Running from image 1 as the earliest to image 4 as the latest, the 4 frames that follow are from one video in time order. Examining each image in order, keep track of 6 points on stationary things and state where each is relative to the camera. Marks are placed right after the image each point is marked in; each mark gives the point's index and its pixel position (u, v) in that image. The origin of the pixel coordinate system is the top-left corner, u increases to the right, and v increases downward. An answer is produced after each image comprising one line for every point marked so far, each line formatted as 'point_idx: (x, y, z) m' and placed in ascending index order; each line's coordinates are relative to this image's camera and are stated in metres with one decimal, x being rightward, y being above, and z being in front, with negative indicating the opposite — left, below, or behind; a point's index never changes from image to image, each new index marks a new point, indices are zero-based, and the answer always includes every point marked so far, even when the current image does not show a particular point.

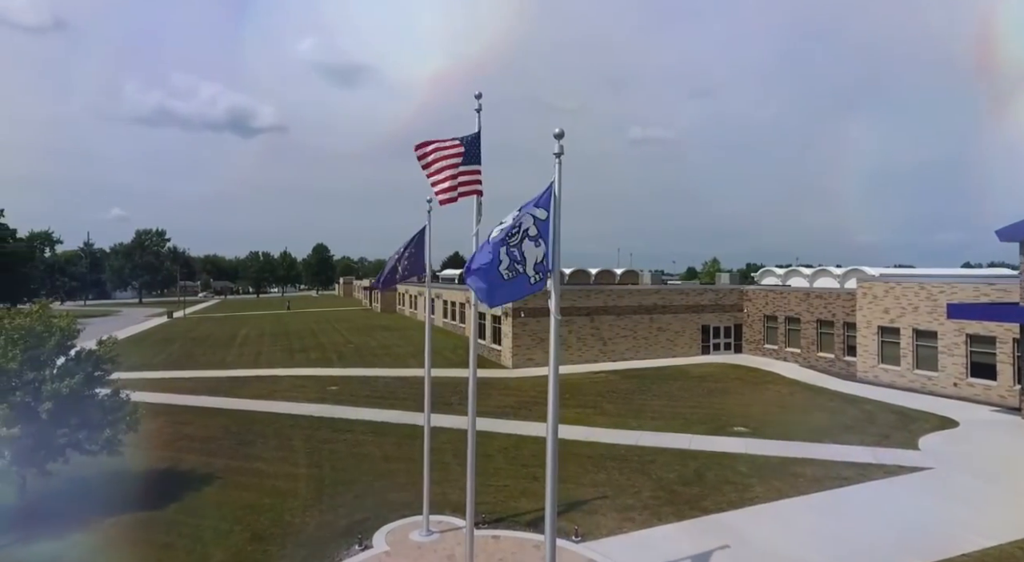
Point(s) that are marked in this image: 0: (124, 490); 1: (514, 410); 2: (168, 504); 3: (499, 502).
0: (-8.1, -4.4, +13.7) m
1: (0.0, -3.6, +18.5) m
2: (-6.9, -4.5, +13.3) m
3: (-0.3, -4.5, +13.5) m
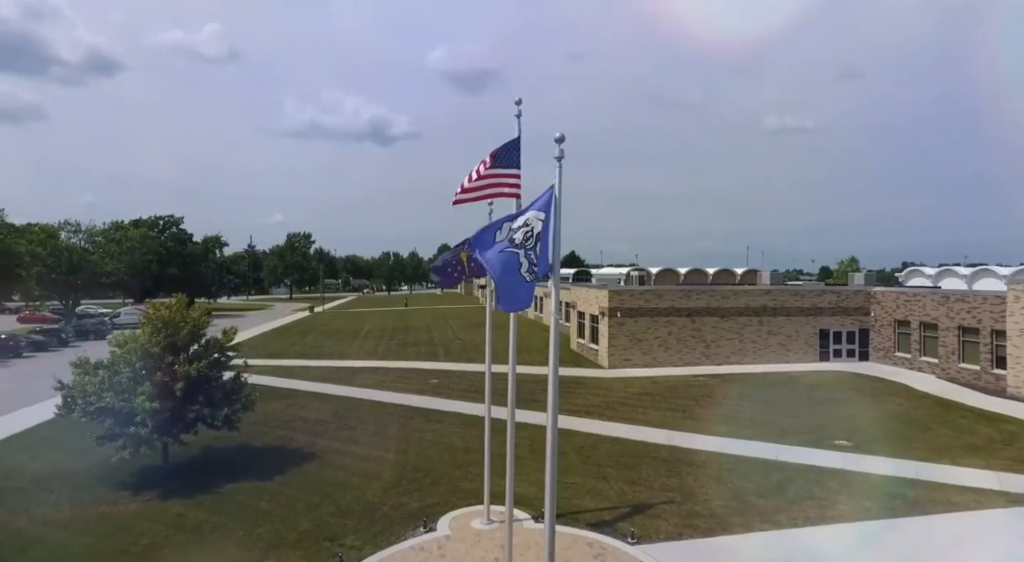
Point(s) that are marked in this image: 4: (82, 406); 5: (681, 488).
0: (-6.5, -4.3, +15.8) m
1: (+2.5, -3.6, +18.6) m
2: (-5.4, -4.5, +15.1) m
3: (+1.1, -4.5, +13.8) m
4: (-9.2, -2.7, +14.3) m
5: (+3.6, -4.4, +14.1) m
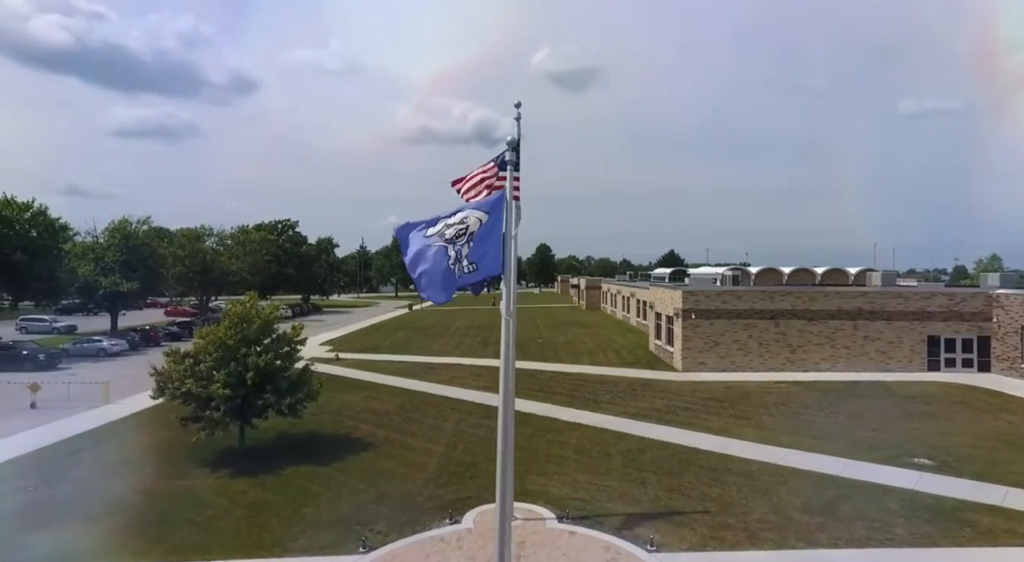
0: (-5.3, -4.3, +17.0) m
1: (+4.0, -3.6, +18.0) m
2: (-4.4, -4.4, +16.2) m
3: (+1.7, -4.5, +13.6) m
4: (-8.3, -2.7, +16.2) m
5: (+4.2, -4.4, +13.4) m
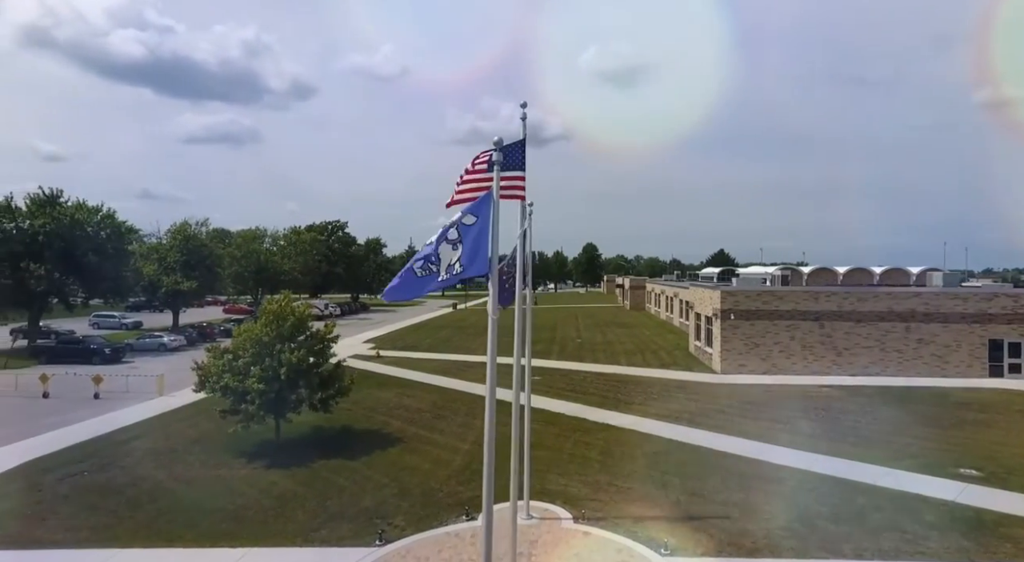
0: (-4.6, -4.3, +17.5) m
1: (+4.8, -3.6, +17.5) m
2: (-3.8, -4.4, +16.5) m
3: (+2.0, -4.5, +13.3) m
4: (-7.7, -2.6, +16.8) m
5: (+4.6, -4.4, +12.9) m
